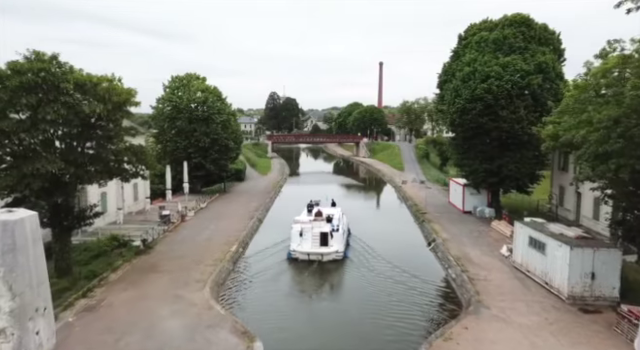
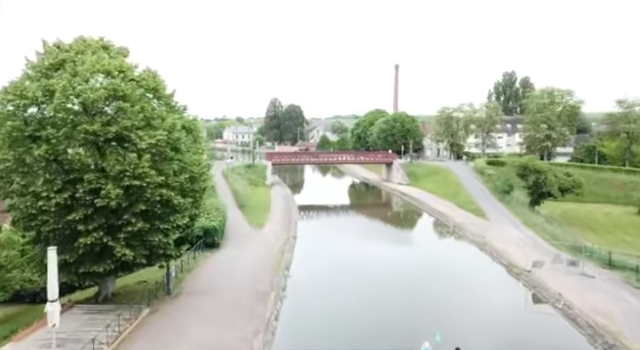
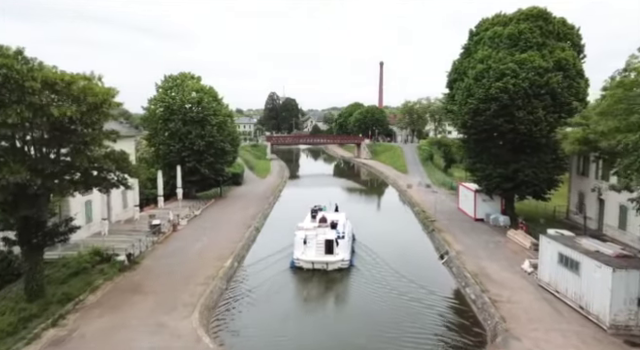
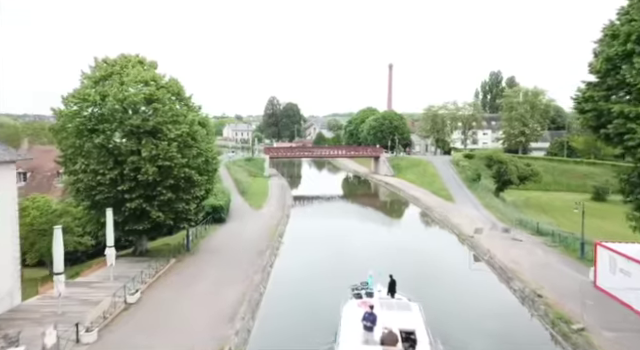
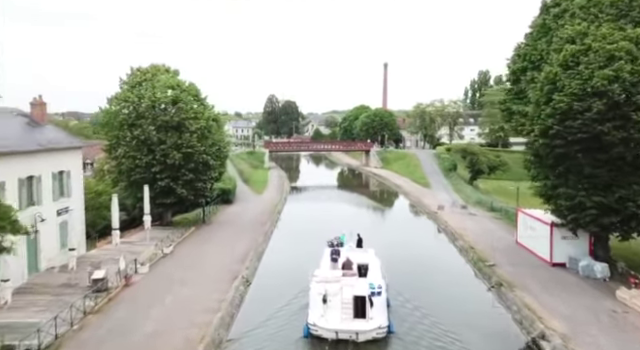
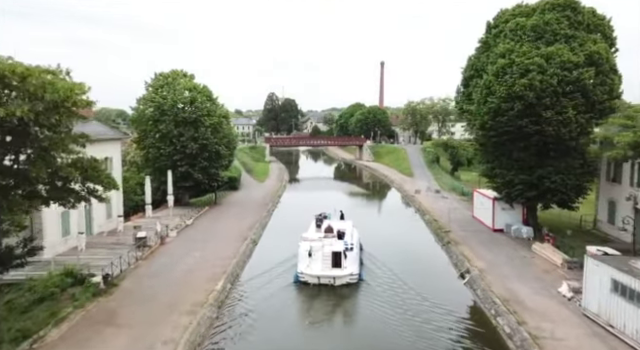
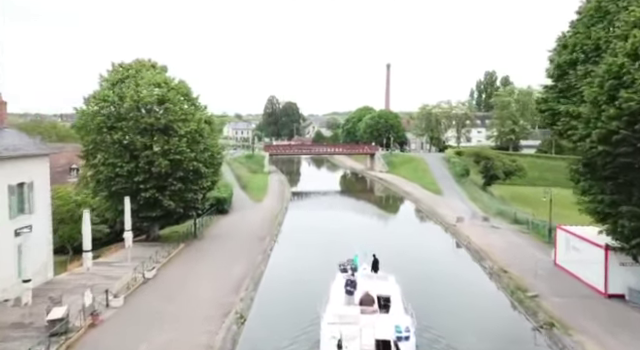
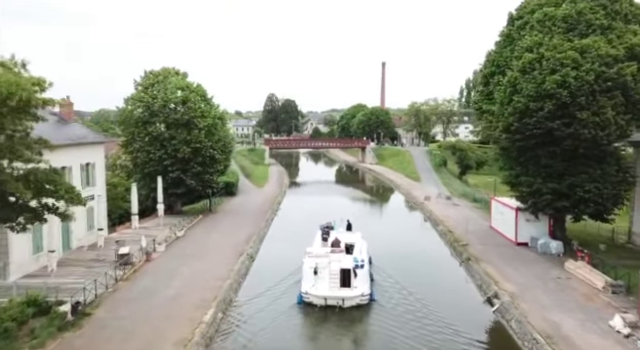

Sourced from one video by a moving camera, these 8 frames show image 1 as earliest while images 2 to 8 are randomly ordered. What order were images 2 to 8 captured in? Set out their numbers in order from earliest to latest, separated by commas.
3, 6, 8, 5, 7, 4, 2
